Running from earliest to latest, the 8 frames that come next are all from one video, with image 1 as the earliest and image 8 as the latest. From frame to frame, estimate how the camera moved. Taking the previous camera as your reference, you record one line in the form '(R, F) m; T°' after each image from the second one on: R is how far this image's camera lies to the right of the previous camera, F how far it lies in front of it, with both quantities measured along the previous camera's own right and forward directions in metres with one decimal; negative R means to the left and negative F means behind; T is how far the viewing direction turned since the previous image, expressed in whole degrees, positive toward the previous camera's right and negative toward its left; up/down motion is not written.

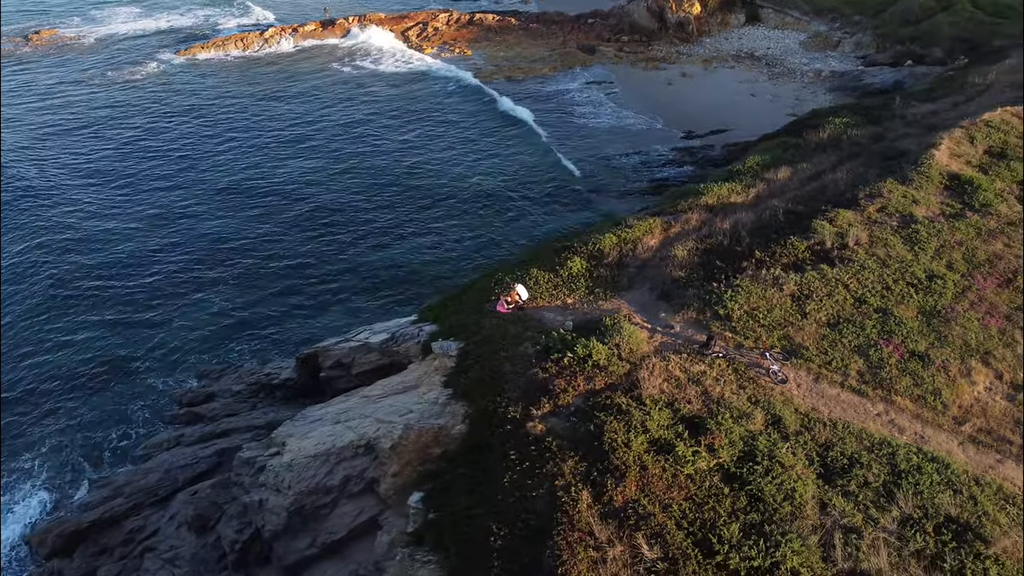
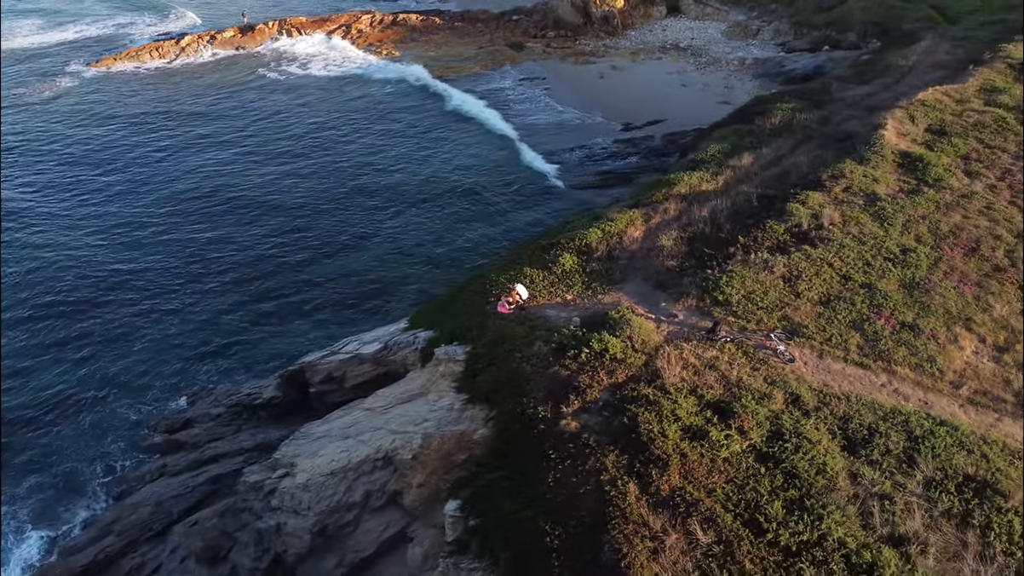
(-2.0, +0.1) m; +6°
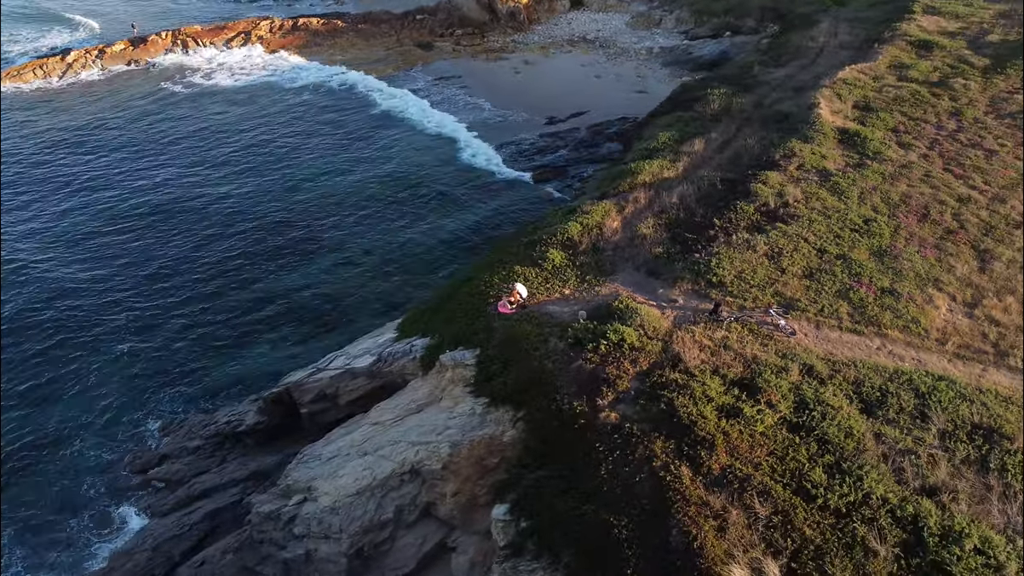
(-2.5, +0.2) m; +8°
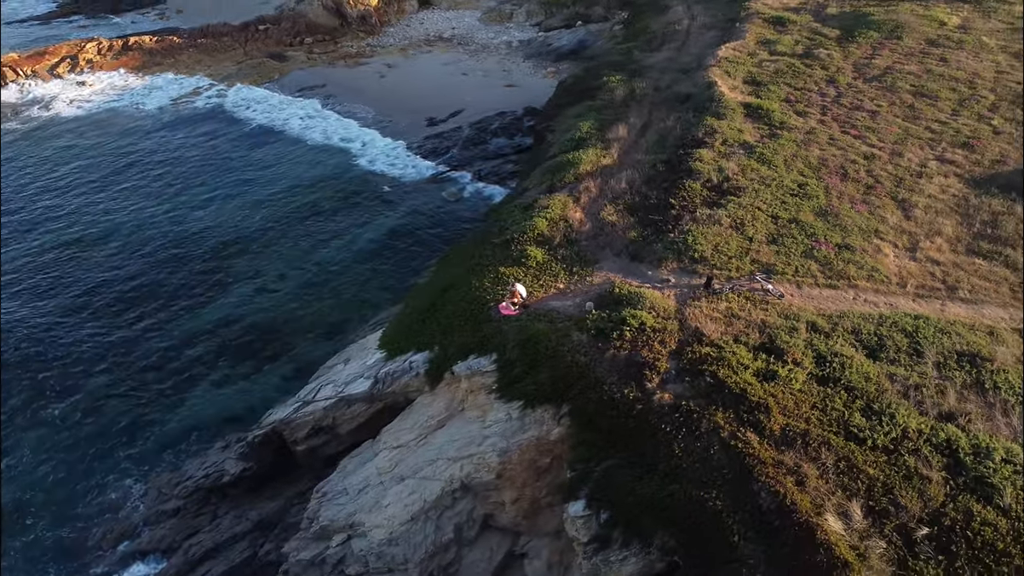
(-4.0, +0.4) m; +12°
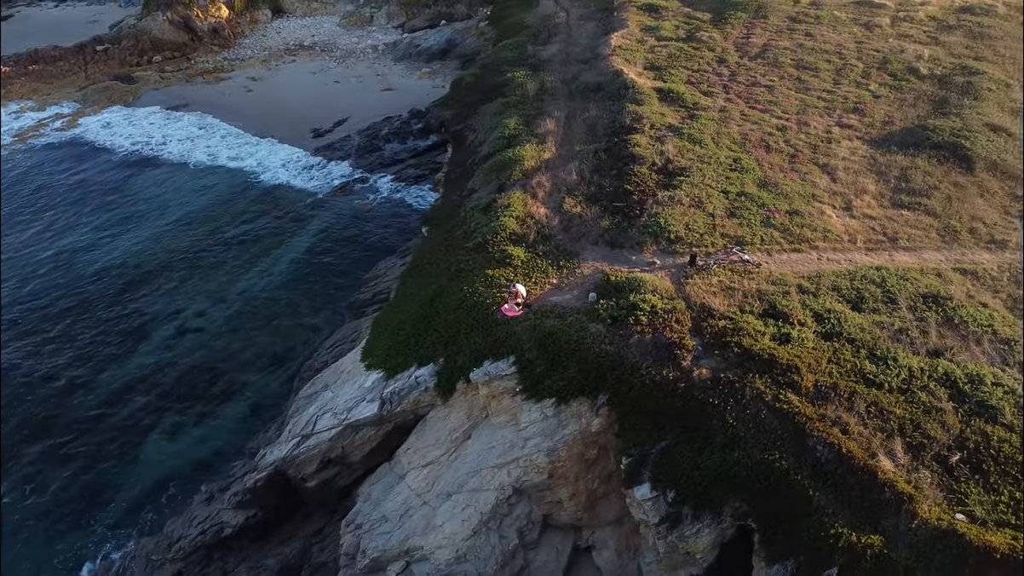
(-3.7, +0.4) m; +11°
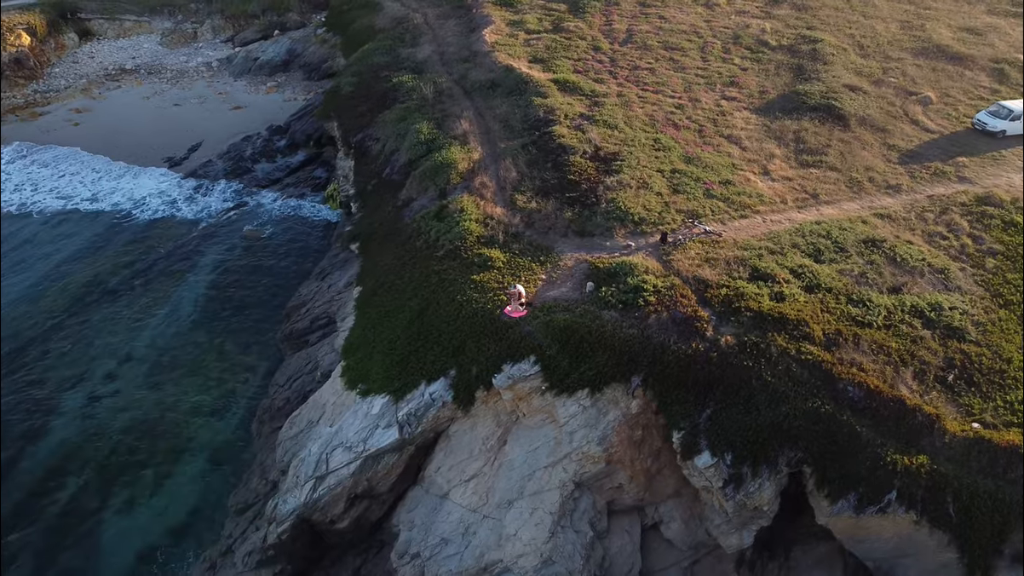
(-4.4, +0.5) m; +13°
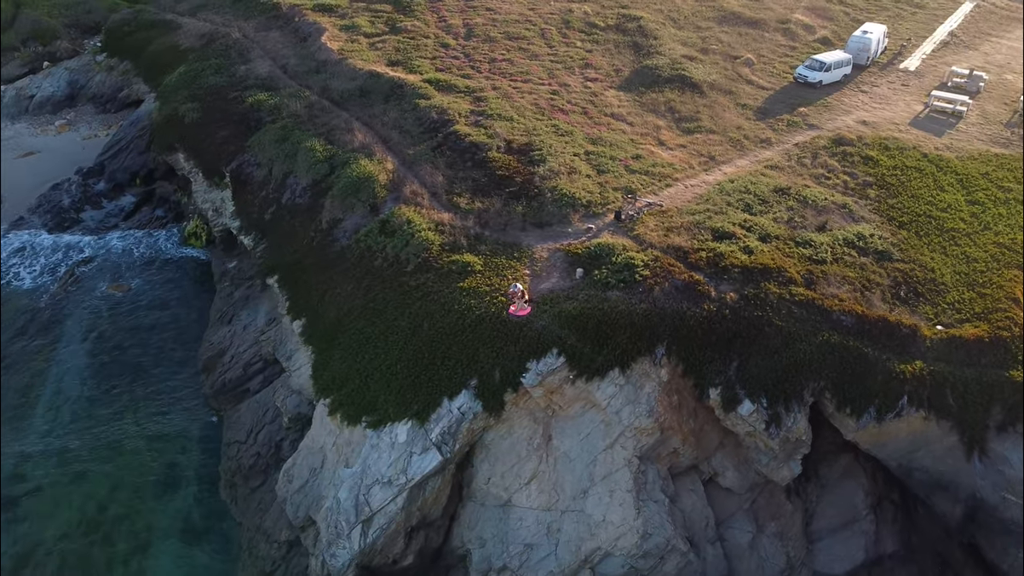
(-5.4, +0.7) m; +16°
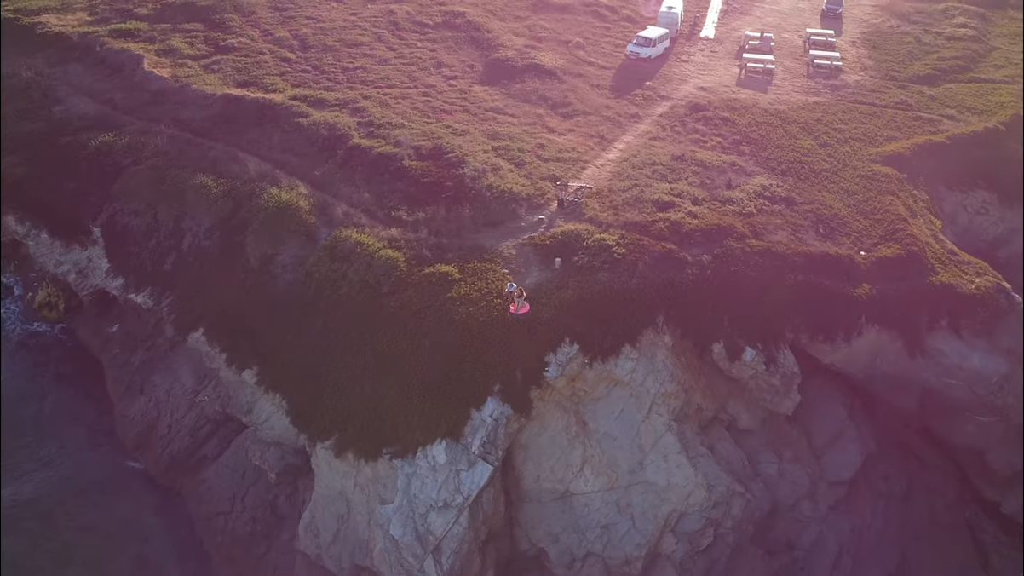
(-5.5, +0.6) m; +17°
